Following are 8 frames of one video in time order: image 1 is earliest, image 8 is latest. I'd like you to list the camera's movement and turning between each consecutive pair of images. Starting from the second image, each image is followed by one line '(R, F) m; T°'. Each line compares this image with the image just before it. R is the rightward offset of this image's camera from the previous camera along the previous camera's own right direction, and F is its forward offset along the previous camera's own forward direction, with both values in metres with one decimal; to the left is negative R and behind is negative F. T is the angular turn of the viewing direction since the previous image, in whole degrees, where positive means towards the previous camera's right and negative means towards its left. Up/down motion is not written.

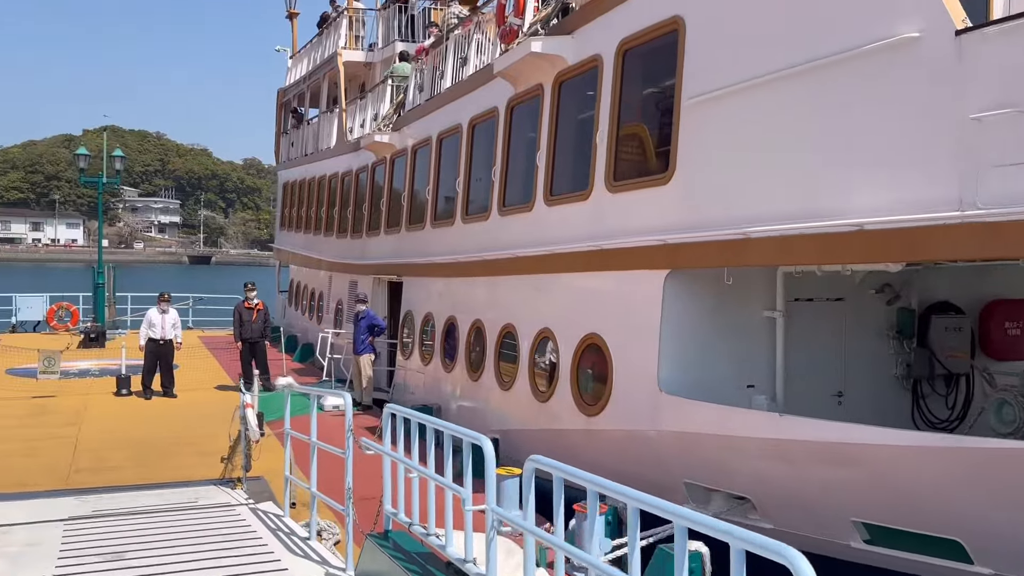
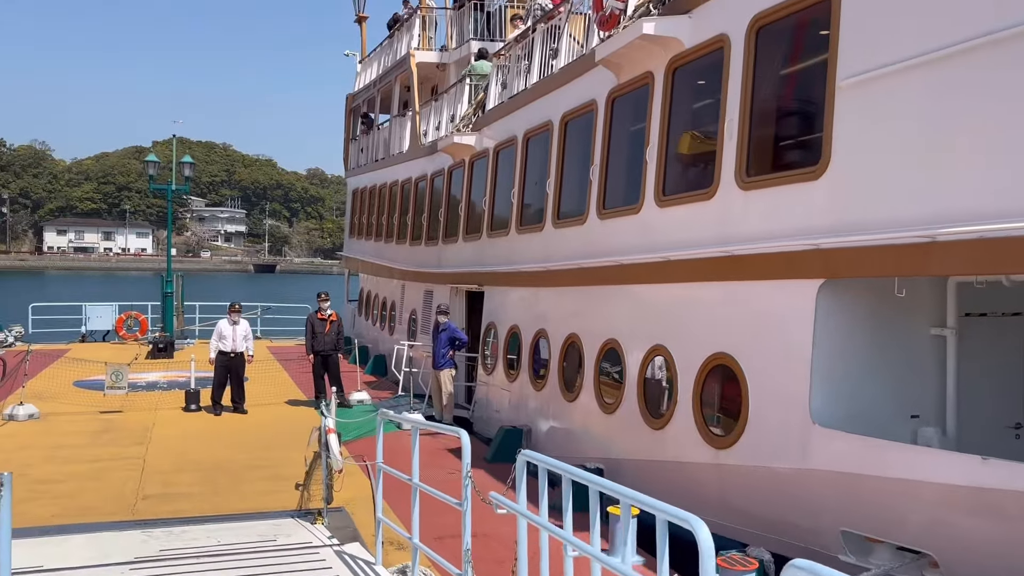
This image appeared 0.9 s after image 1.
(-0.4, +0.9) m; -4°
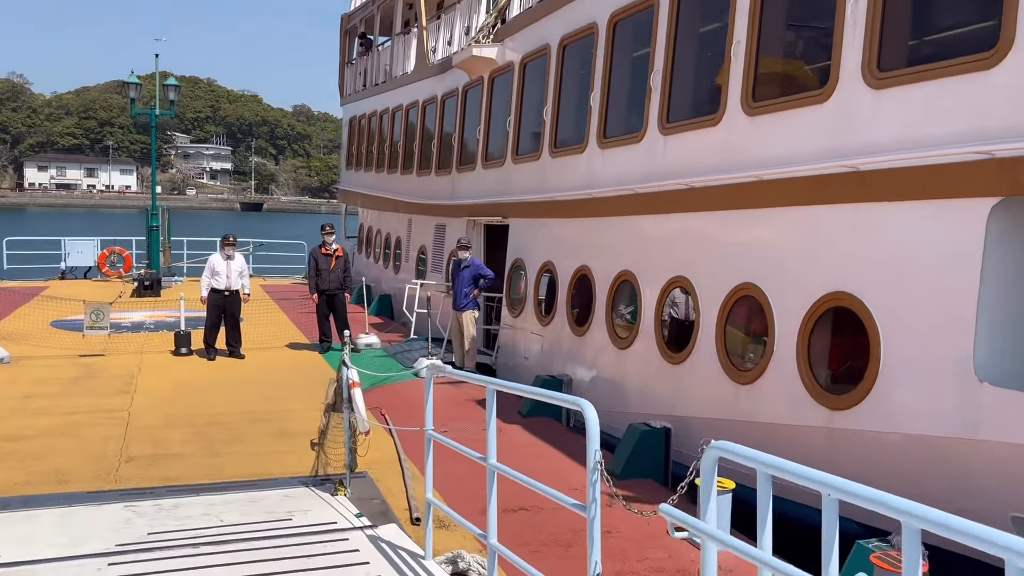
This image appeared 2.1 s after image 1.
(-0.5, +1.2) m; +1°
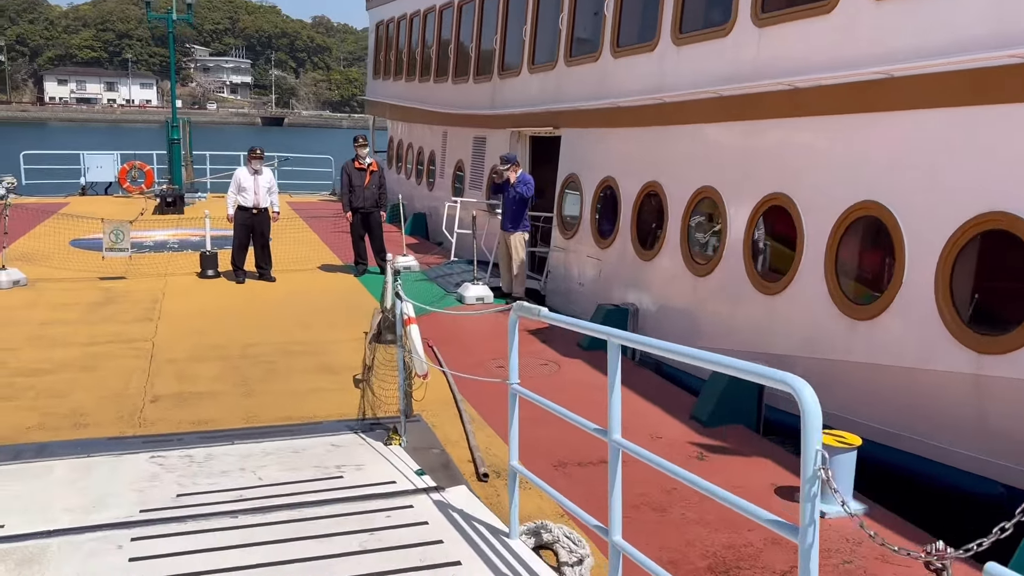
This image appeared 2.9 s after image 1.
(-0.3, +0.8) m; -1°
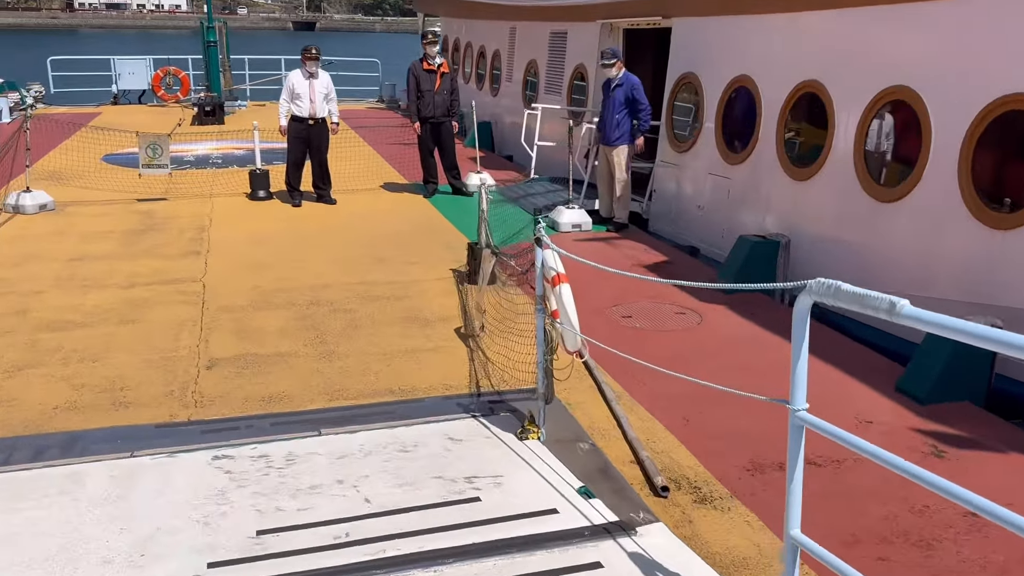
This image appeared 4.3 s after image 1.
(-0.6, +1.3) m; -2°
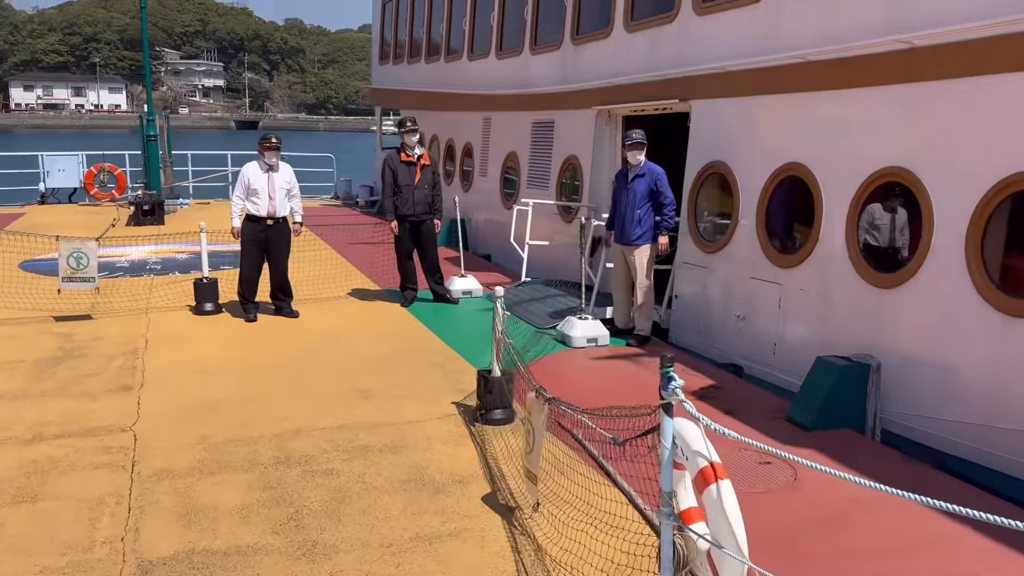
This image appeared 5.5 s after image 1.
(-0.4, +1.3) m; +4°
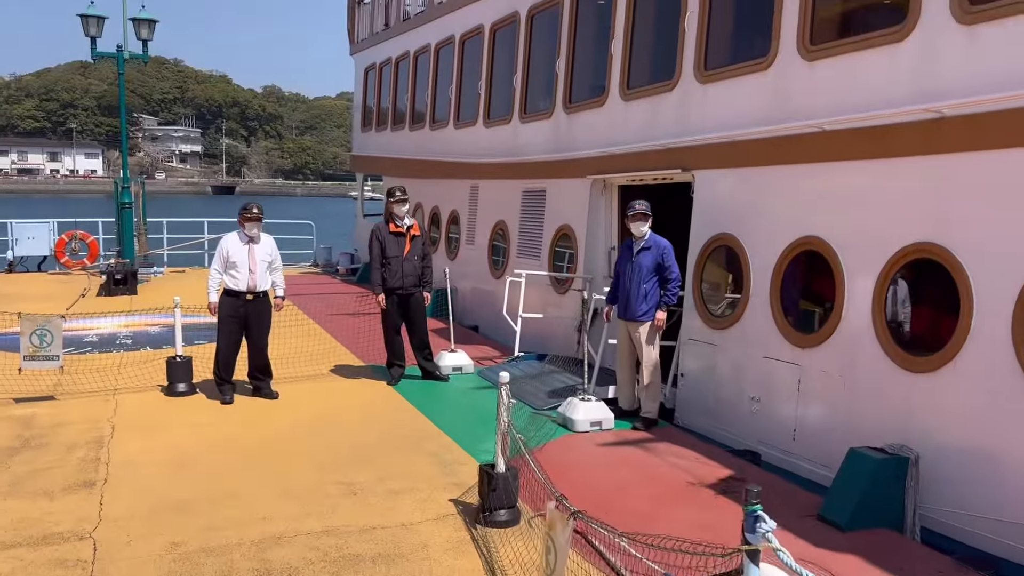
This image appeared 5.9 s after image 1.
(-0.1, +0.4) m; +2°
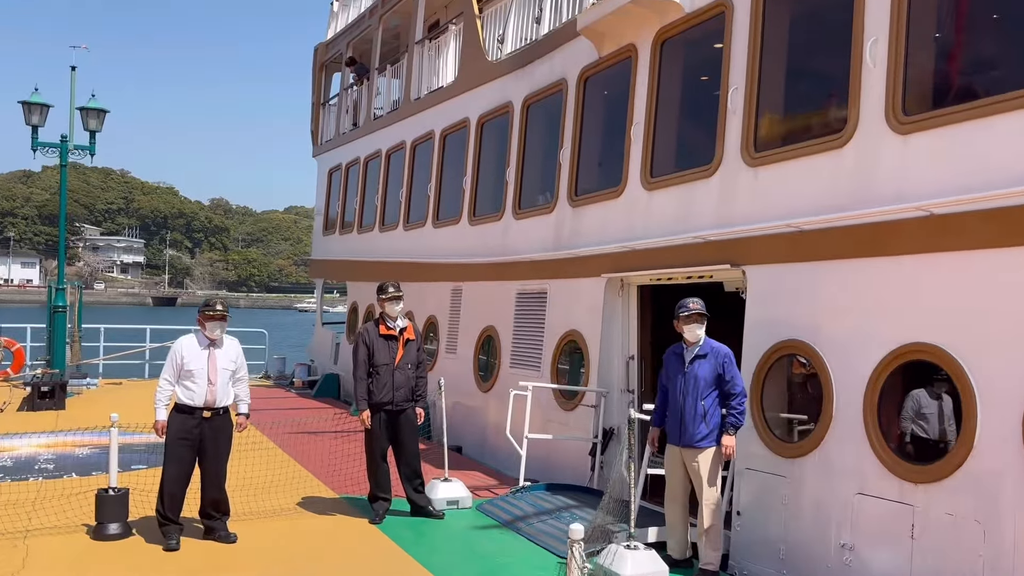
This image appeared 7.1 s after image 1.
(-0.5, +1.2) m; +3°
